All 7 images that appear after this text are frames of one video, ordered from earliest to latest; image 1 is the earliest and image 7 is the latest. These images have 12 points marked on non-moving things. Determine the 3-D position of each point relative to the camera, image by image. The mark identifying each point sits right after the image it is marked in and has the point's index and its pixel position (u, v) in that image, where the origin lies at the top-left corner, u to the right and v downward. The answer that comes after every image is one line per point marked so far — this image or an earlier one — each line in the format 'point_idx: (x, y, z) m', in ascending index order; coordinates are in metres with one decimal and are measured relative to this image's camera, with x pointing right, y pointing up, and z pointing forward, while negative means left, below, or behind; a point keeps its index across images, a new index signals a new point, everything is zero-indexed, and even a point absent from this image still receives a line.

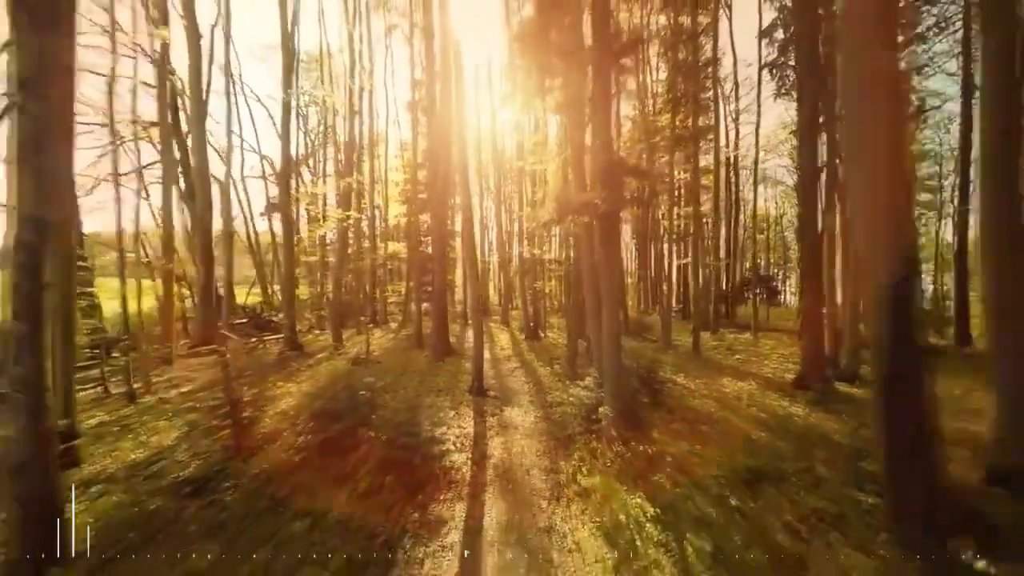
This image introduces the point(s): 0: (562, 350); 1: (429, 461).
0: (+1.5, -2.0, +10.7) m
1: (-1.2, -2.5, +4.9) m
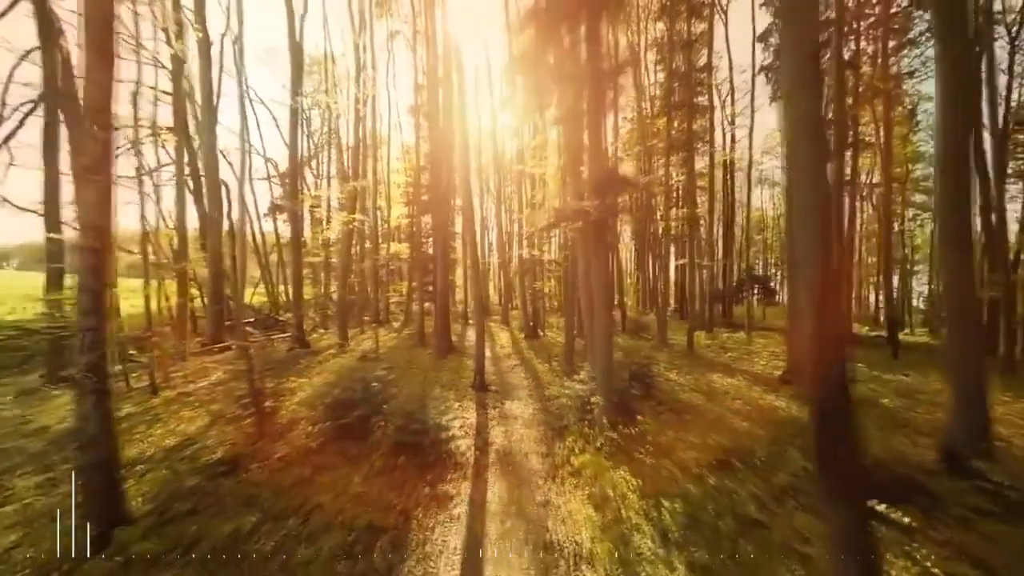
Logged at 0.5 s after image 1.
0: (+1.5, -2.0, +11.2) m
1: (-1.2, -2.5, +5.4) m
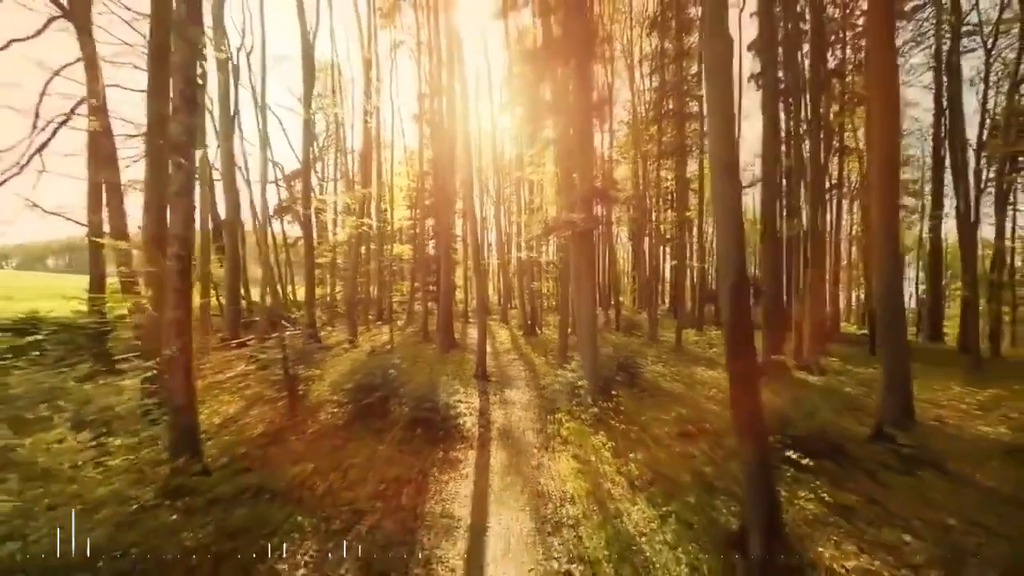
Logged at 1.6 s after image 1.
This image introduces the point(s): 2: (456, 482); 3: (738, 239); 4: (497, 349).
0: (+1.5, -2.0, +12.1) m
1: (-1.2, -2.5, +6.3) m
2: (-0.8, -2.7, +4.9) m
3: (+2.6, +0.7, +4.1) m
4: (-0.5, -2.2, +12.2) m
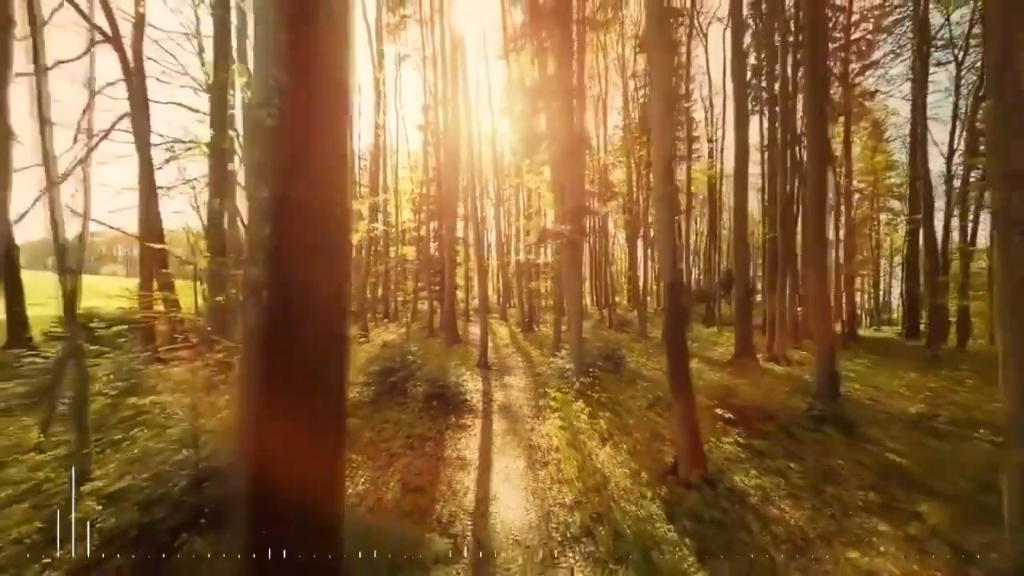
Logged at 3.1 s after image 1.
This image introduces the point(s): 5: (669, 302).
0: (+1.4, -2.0, +13.5) m
1: (-1.2, -2.4, +7.7) m
2: (-0.8, -2.7, +6.2) m
3: (+2.6, +0.8, +5.5) m
4: (-0.6, -2.2, +13.5) m
5: (+2.3, -0.1, +5.3) m
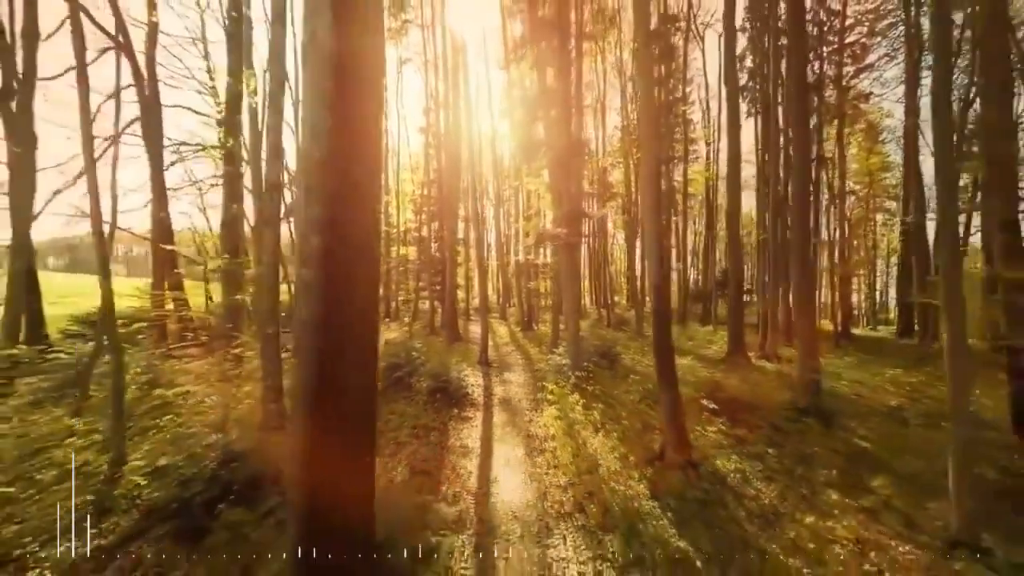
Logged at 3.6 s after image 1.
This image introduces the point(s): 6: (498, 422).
0: (+1.4, -1.9, +13.9) m
1: (-1.2, -2.4, +8.1) m
2: (-0.8, -2.7, +6.6) m
3: (+2.6, +0.8, +5.9) m
4: (-0.6, -2.2, +13.9) m
5: (+2.3, -0.1, +5.7) m
6: (-0.3, -2.7, +7.0) m
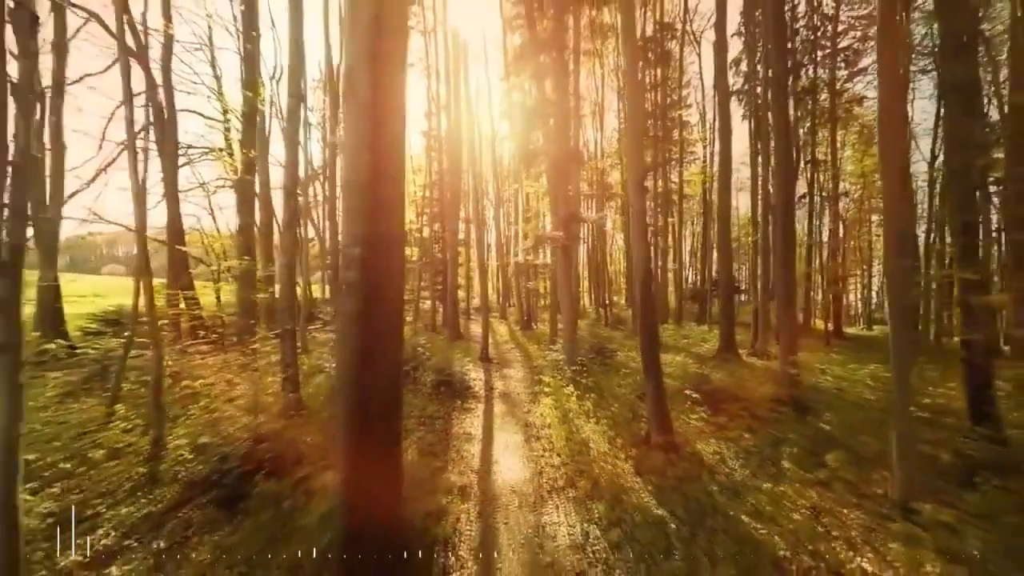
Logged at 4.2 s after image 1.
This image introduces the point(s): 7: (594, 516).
0: (+1.4, -1.9, +14.4) m
1: (-1.2, -2.4, +8.6) m
2: (-0.8, -2.7, +7.2) m
3: (+2.5, +0.8, +6.4) m
4: (-0.6, -2.2, +14.5) m
5: (+2.3, -0.1, +6.2) m
6: (-0.3, -2.7, +7.5) m
7: (+1.0, -2.8, +4.4) m
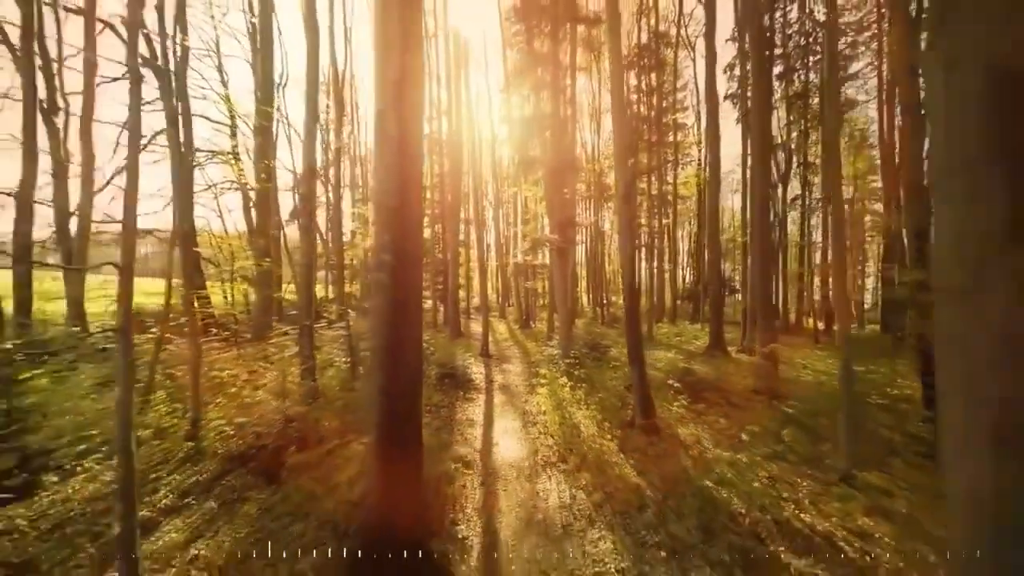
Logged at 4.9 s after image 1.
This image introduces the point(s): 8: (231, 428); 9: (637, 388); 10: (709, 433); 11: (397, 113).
0: (+1.3, -1.9, +15.1) m
1: (-1.3, -2.4, +9.3) m
2: (-0.9, -2.7, +7.8) m
3: (+2.5, +0.8, +7.1) m
4: (-0.7, -2.1, +15.1) m
5: (+2.3, -0.1, +6.9) m
6: (-0.3, -2.6, +8.2) m
7: (+1.0, -2.8, +5.0) m
8: (-4.6, -2.3, +5.6) m
9: (+2.3, -1.8, +6.4) m
10: (+3.4, -2.5, +6.0) m
11: (-1.3, +2.0, +4.0) m
